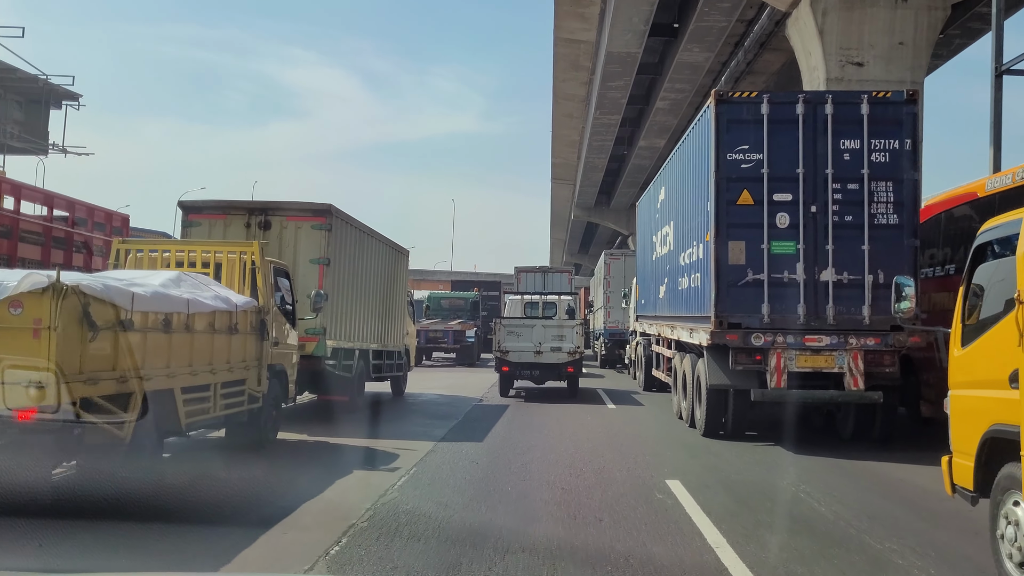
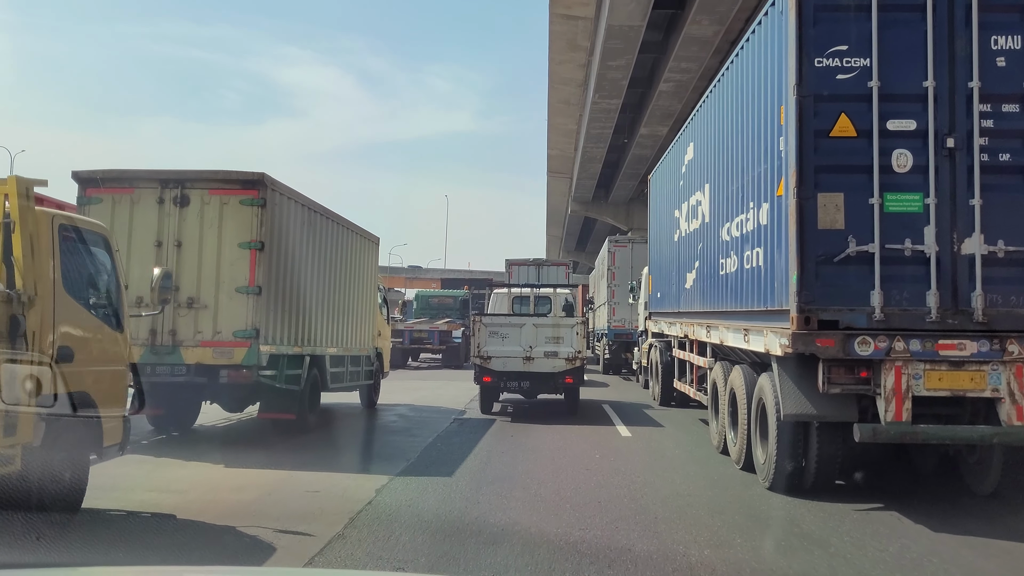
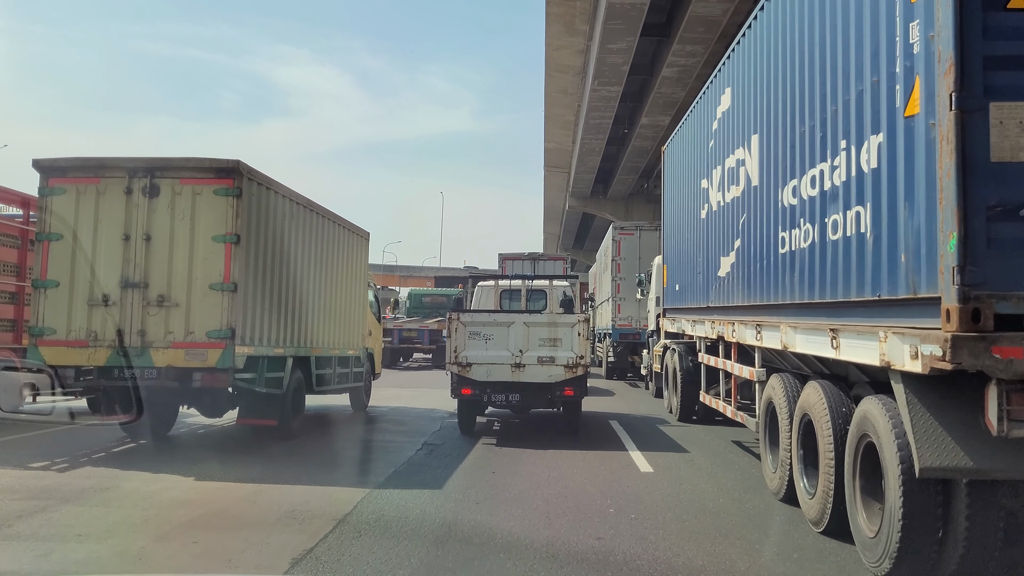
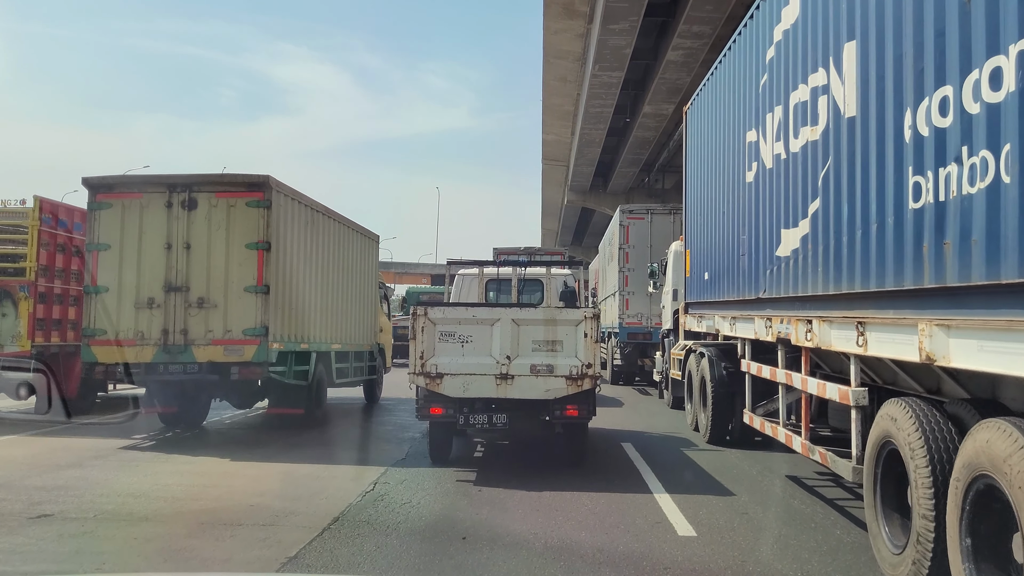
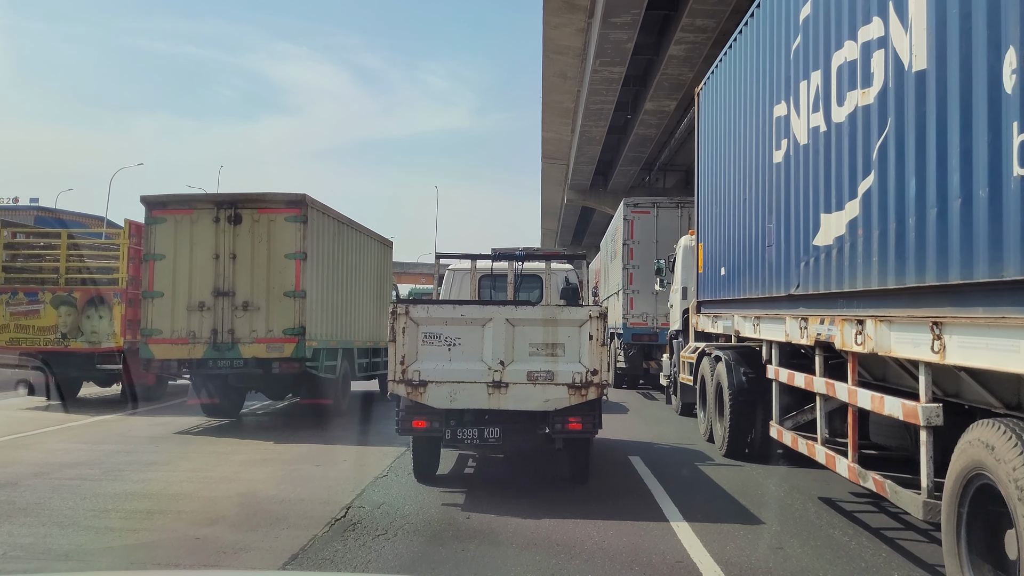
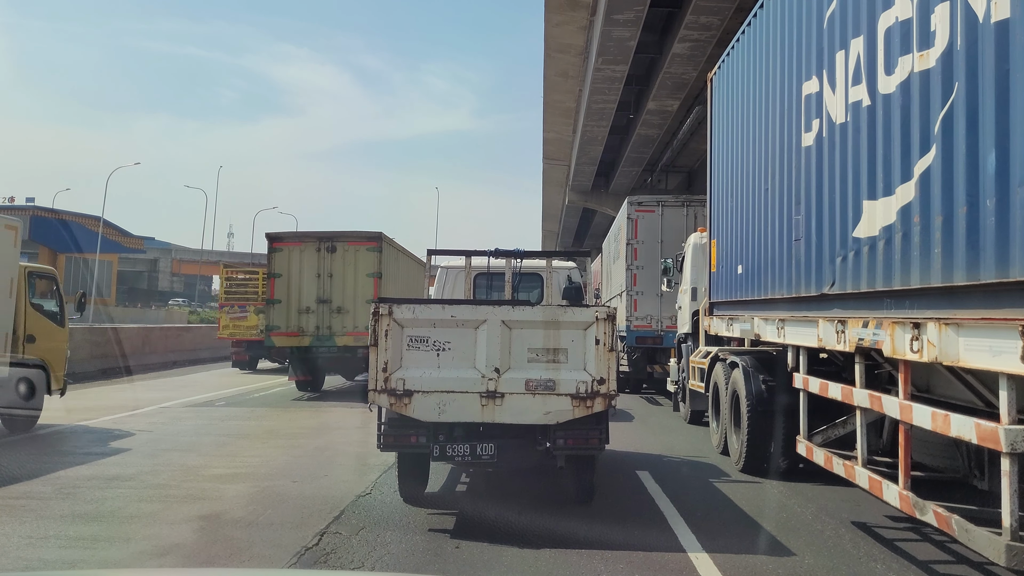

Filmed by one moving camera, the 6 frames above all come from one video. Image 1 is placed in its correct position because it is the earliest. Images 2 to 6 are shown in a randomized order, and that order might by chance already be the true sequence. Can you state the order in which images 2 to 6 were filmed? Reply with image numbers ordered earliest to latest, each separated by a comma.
2, 3, 4, 5, 6
